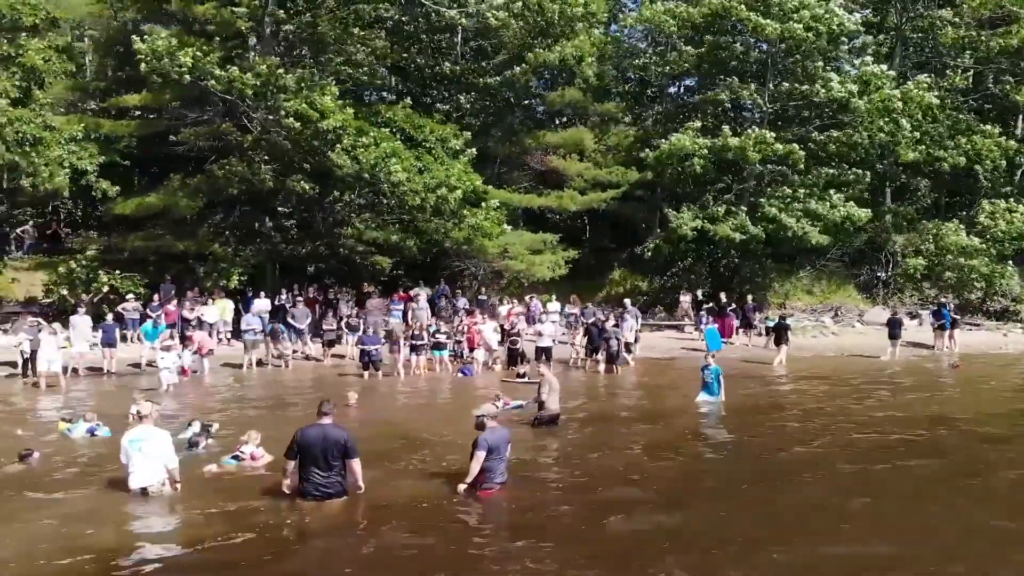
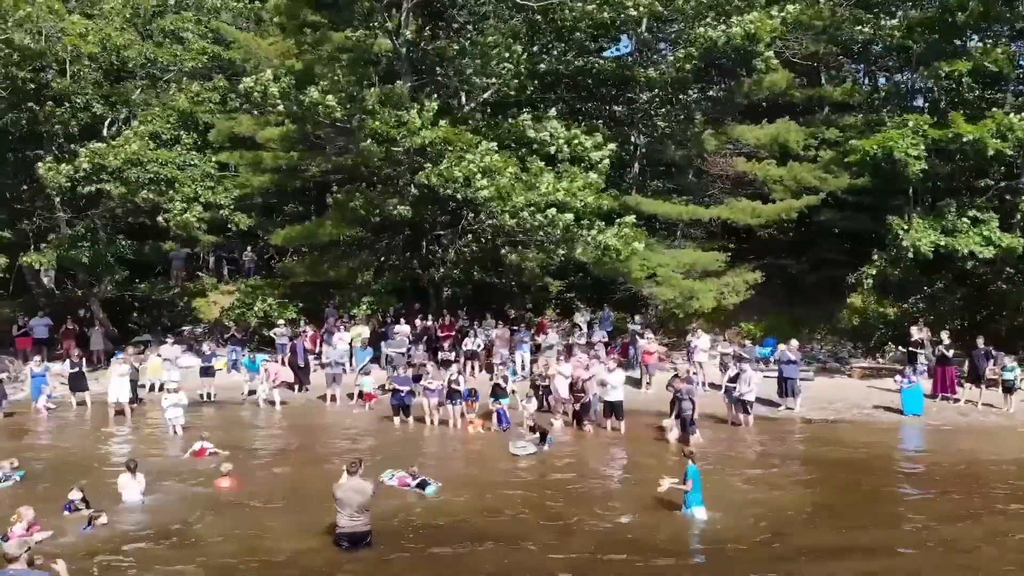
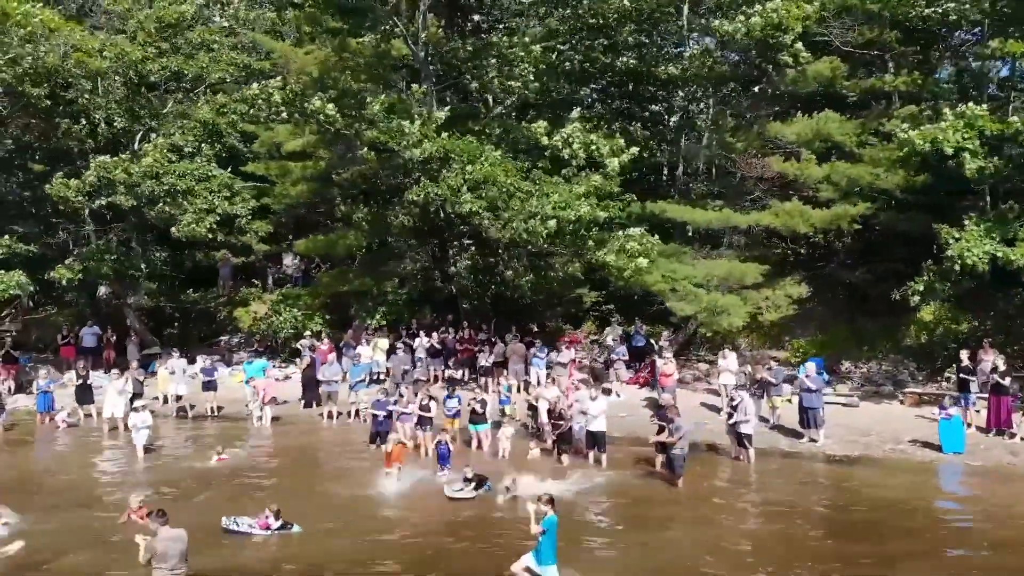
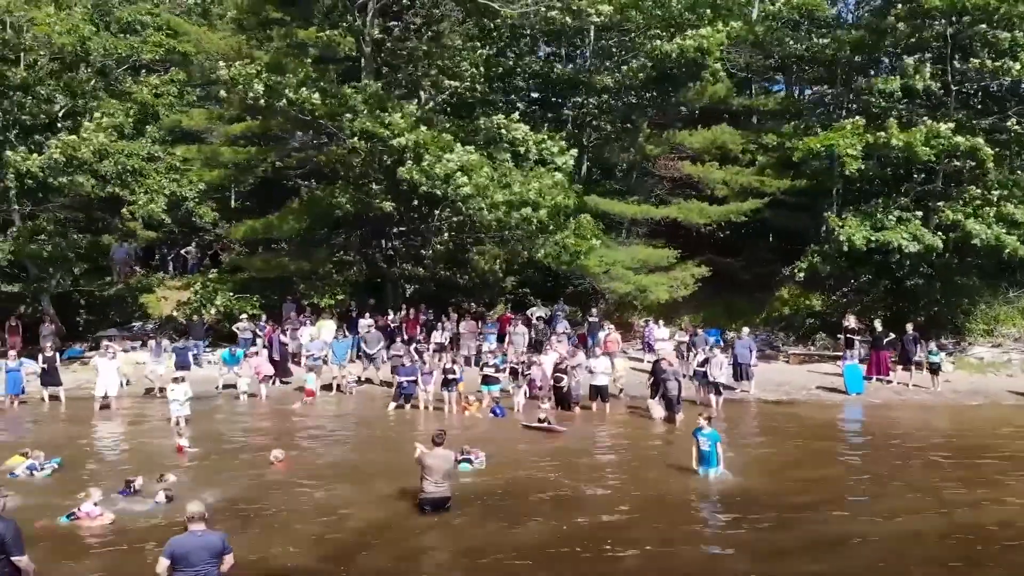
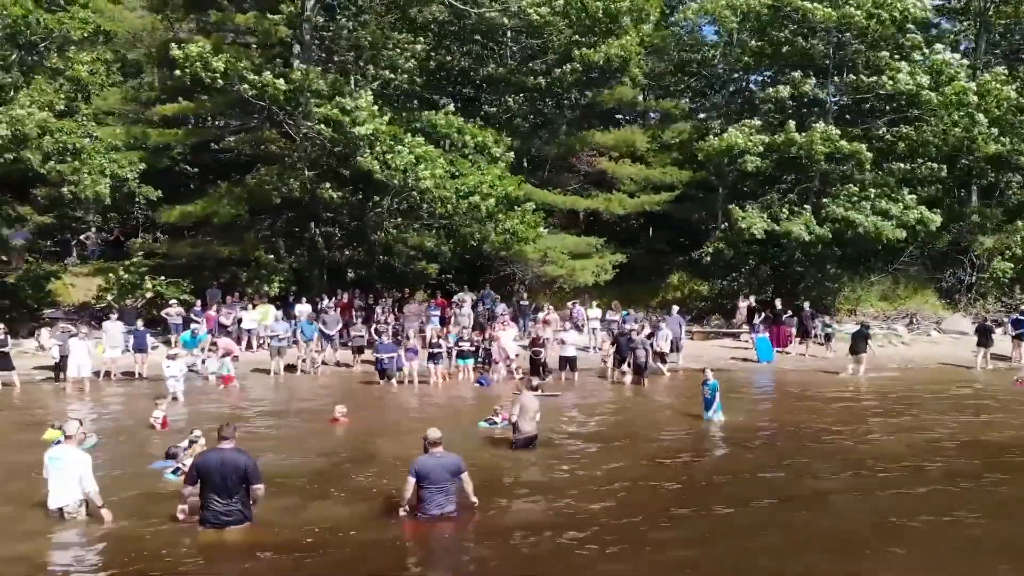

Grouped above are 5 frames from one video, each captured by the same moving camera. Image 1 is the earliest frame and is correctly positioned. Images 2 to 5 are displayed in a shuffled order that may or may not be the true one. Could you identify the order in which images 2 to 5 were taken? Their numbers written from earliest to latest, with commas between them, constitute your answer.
5, 4, 2, 3
